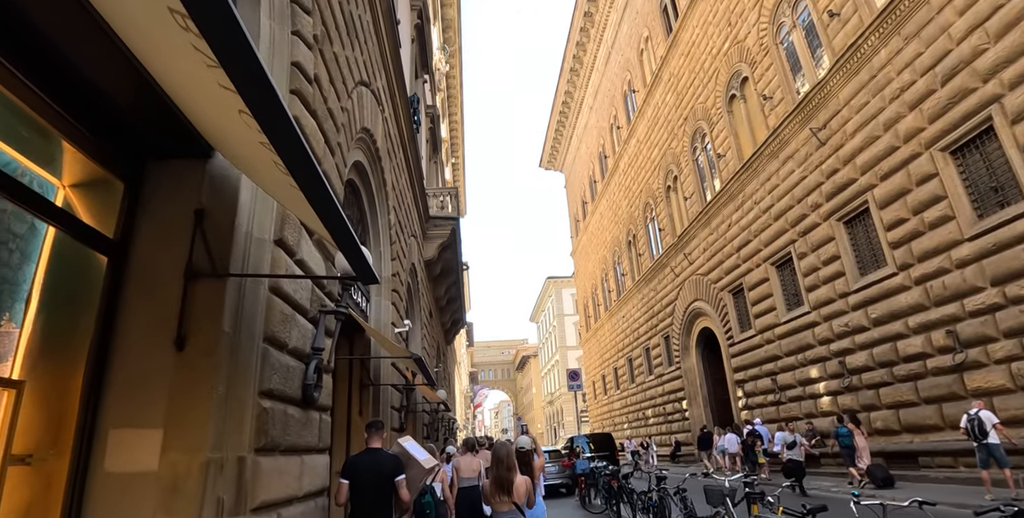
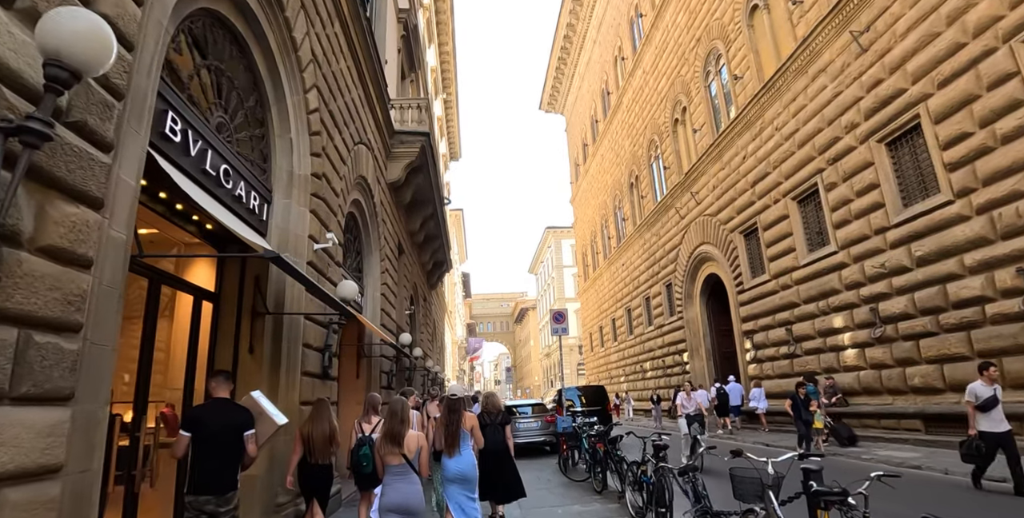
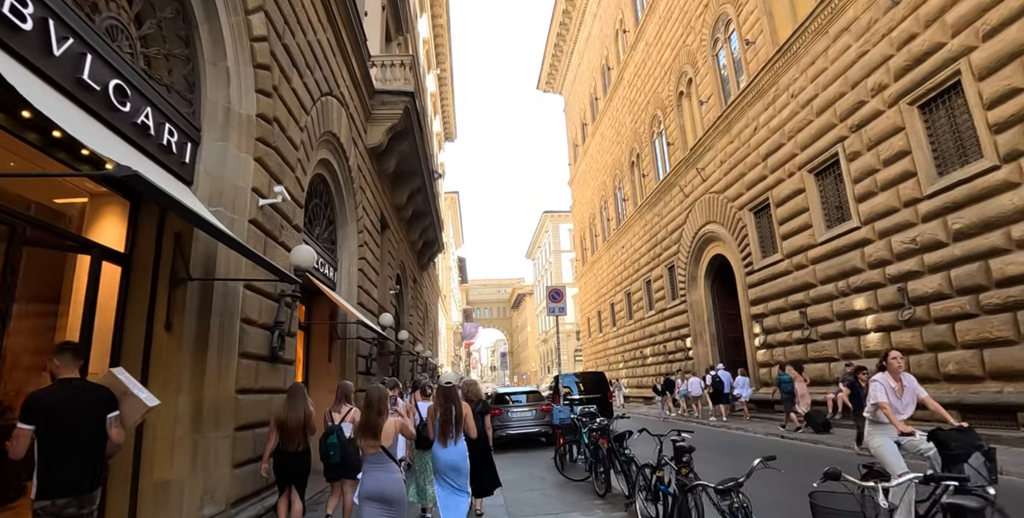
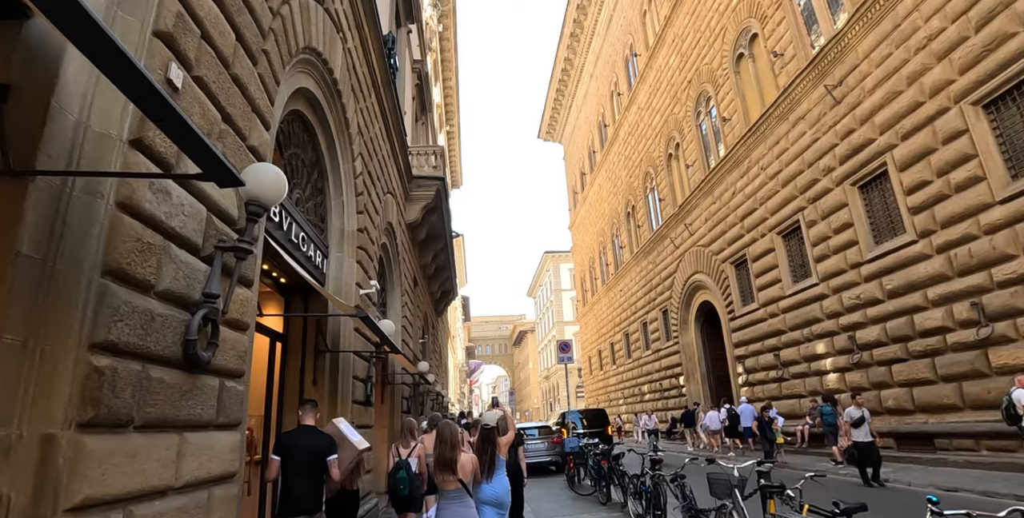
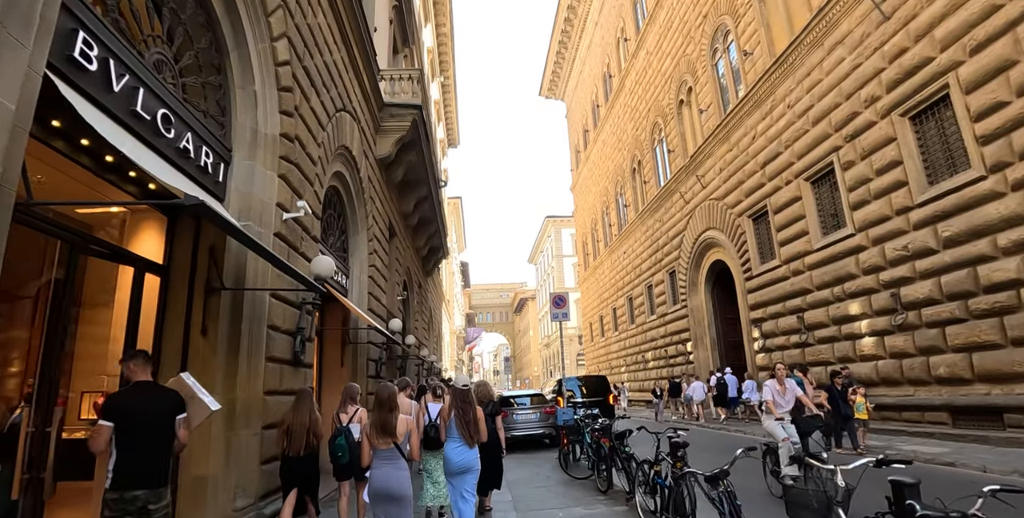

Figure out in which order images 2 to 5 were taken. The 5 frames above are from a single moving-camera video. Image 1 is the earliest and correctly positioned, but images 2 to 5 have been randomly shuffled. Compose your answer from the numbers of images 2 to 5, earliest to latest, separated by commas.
4, 2, 5, 3
